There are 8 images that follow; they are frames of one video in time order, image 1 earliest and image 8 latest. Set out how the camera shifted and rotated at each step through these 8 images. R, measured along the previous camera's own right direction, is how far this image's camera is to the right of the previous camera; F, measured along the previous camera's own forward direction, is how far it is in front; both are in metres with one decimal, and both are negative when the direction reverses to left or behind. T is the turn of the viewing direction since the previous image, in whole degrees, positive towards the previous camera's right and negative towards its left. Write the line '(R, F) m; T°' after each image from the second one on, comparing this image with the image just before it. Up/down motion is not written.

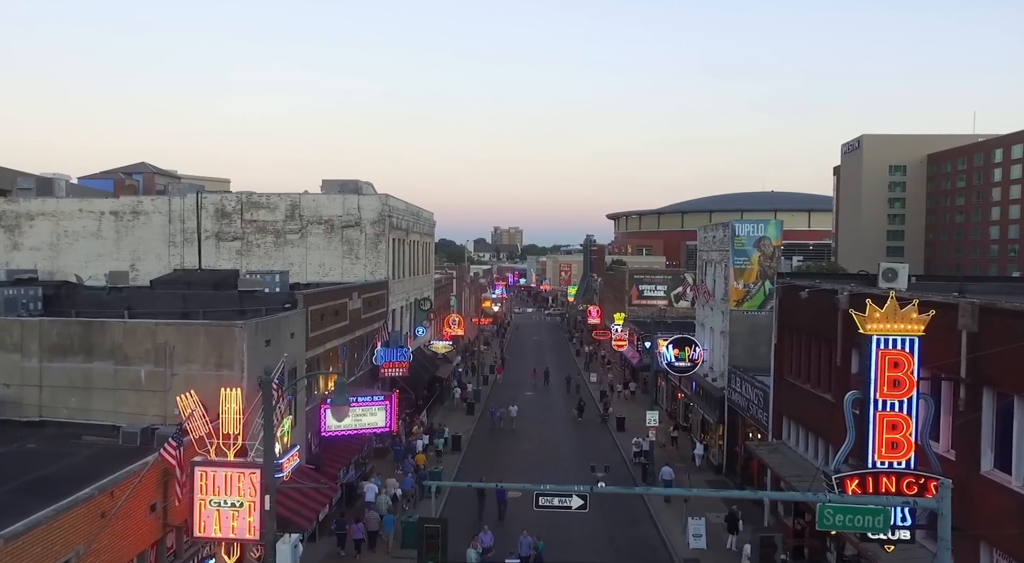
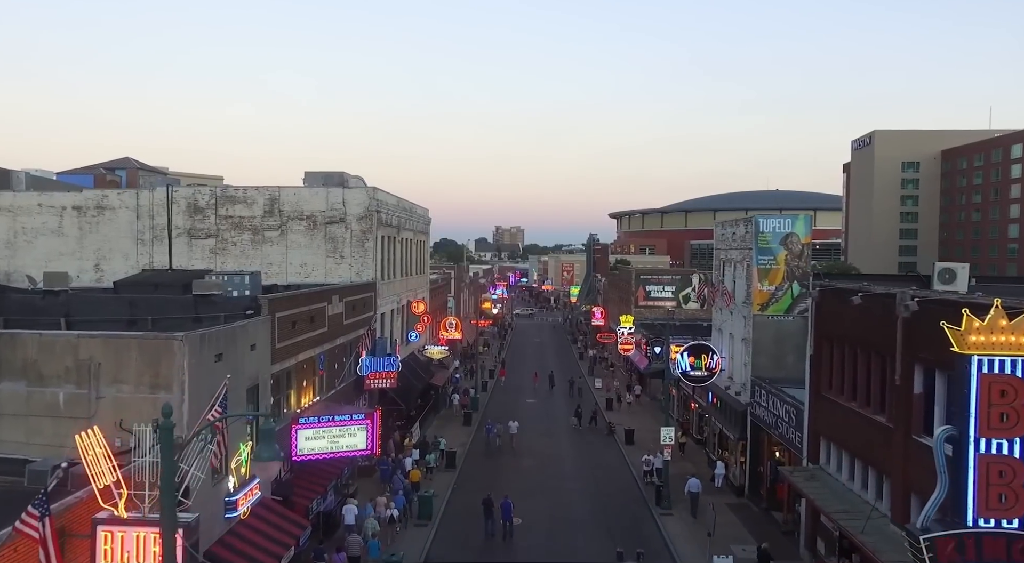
(+0.1, +3.3) m; 0°
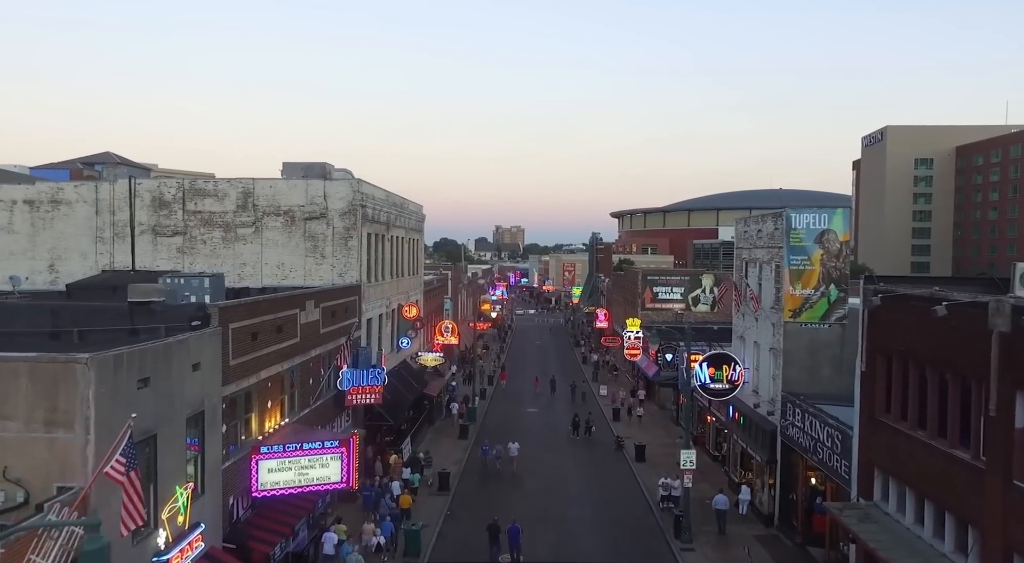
(0.0, +3.5) m; 0°
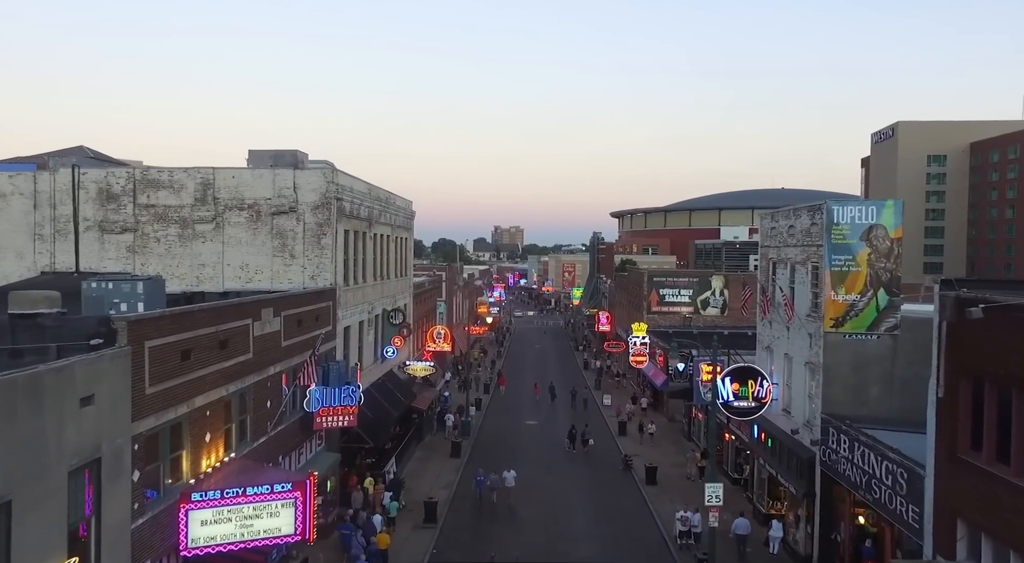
(+0.1, +3.9) m; 0°
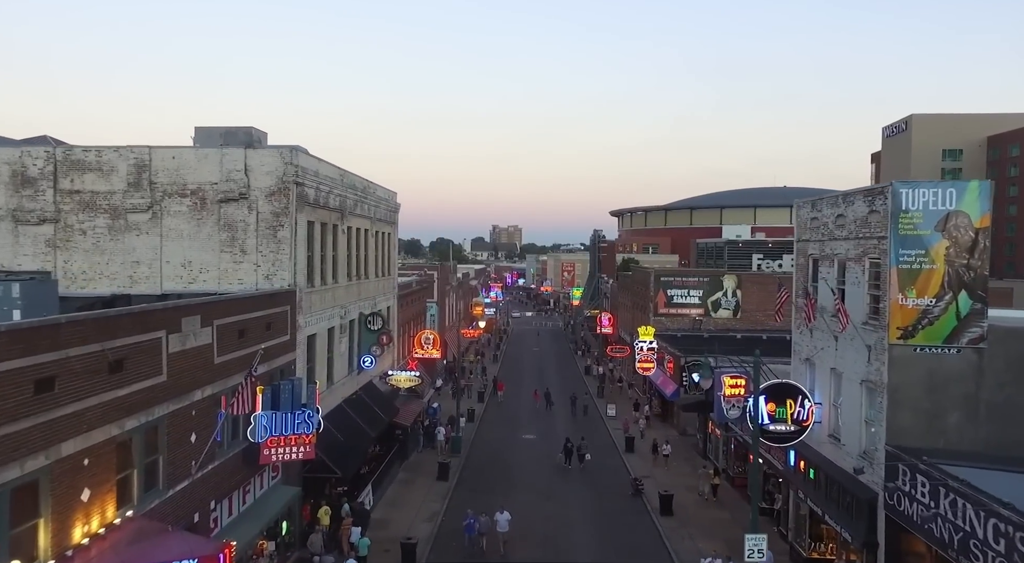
(+0.1, +4.5) m; 0°
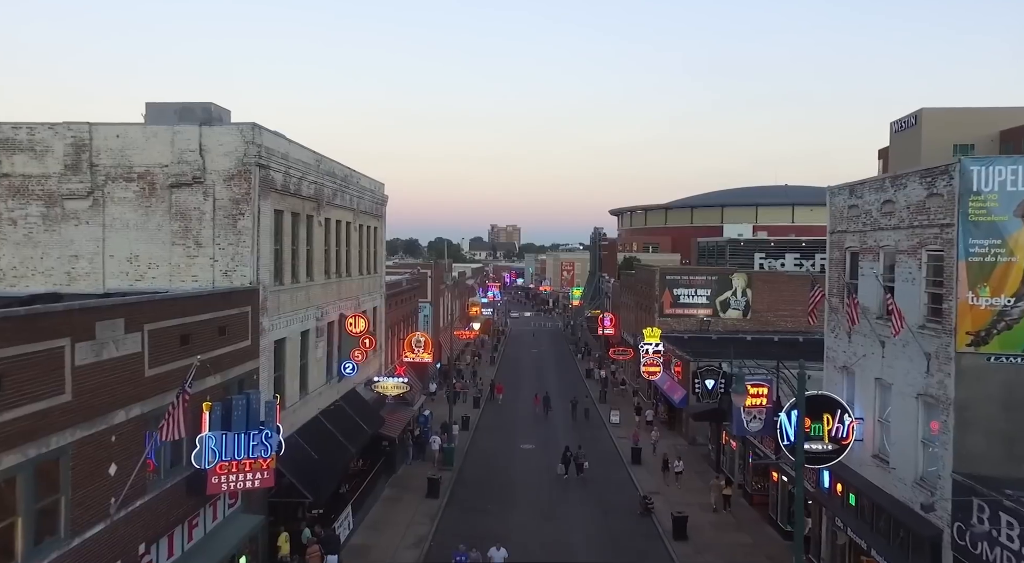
(+0.1, +3.1) m; 0°
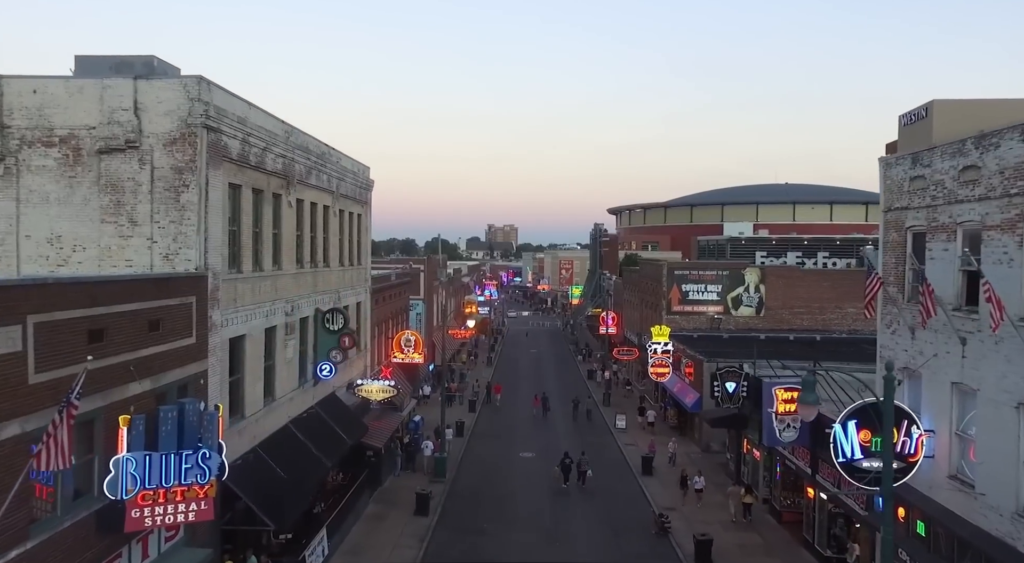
(0.0, +3.5) m; 0°
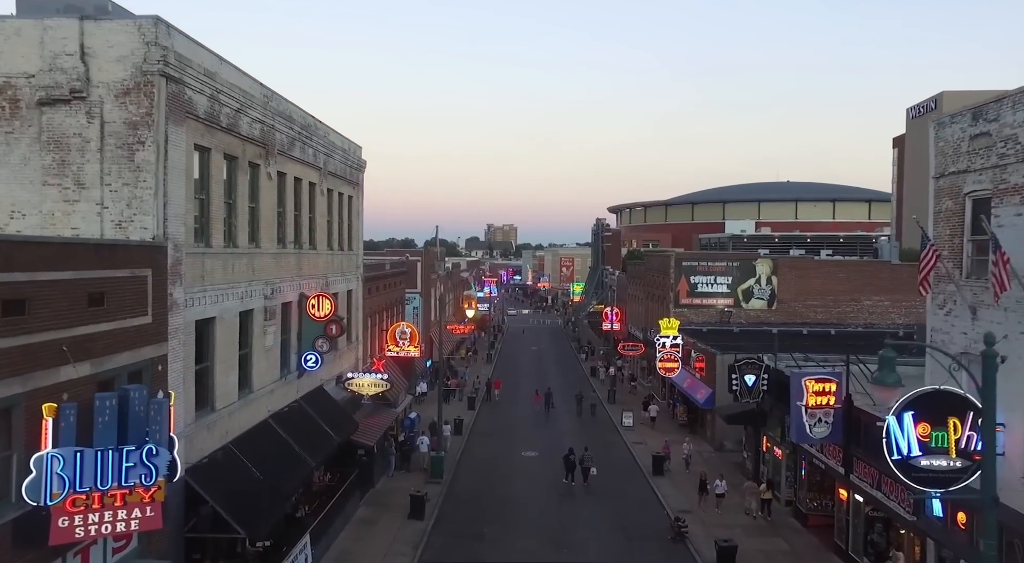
(-0.1, +2.2) m; 0°
